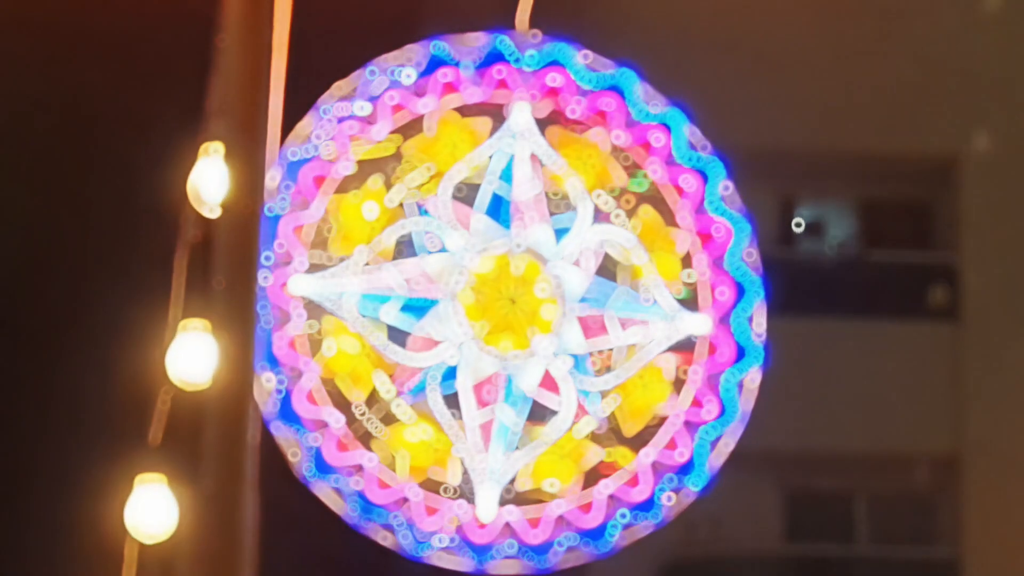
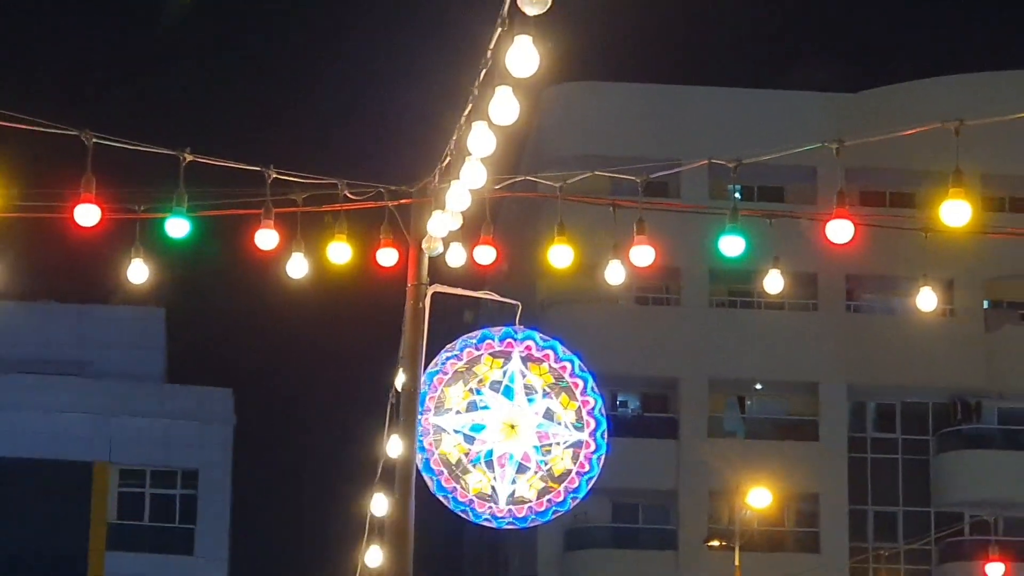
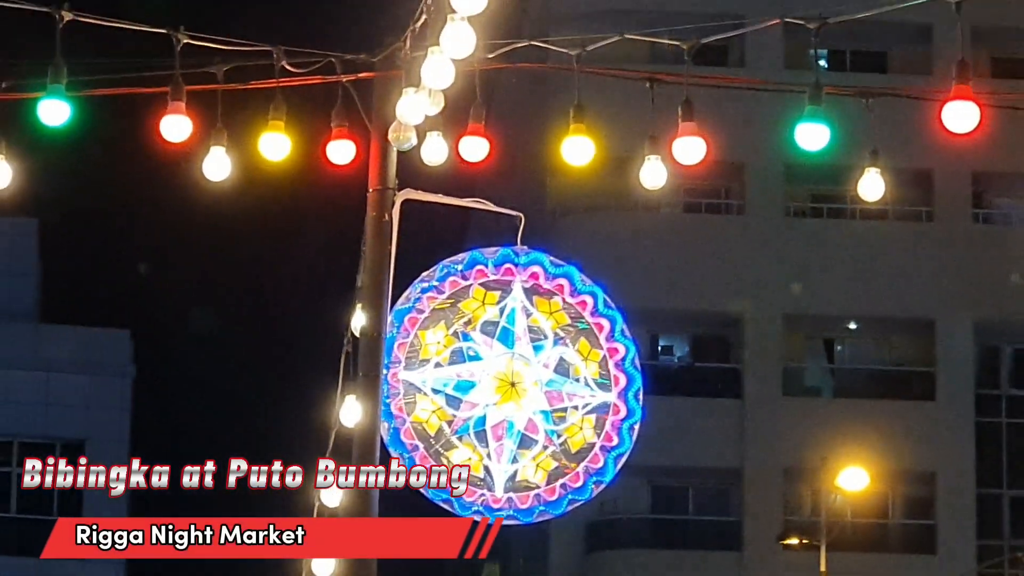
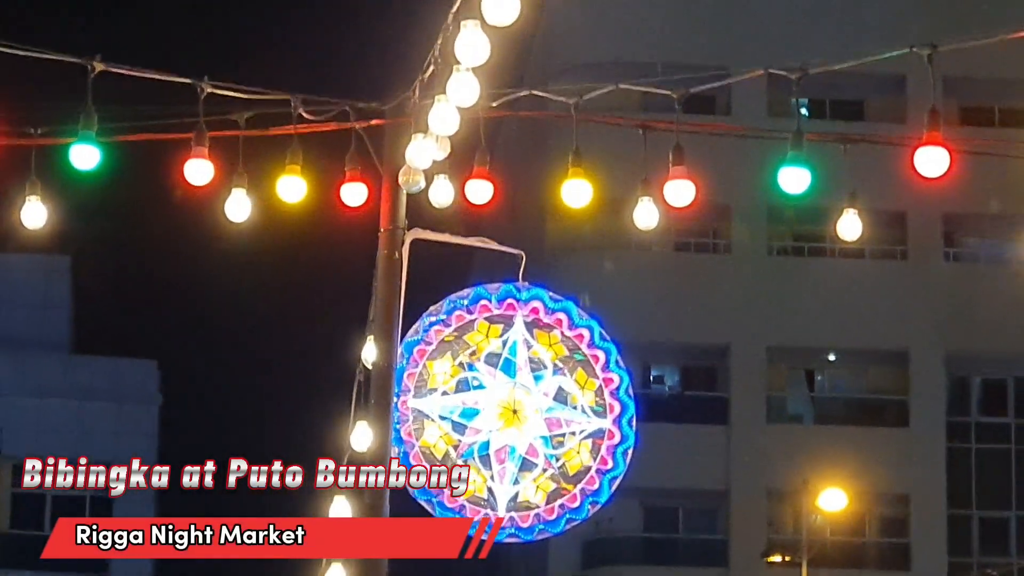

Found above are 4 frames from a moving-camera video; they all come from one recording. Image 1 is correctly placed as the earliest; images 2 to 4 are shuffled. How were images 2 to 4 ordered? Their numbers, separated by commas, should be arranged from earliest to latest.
3, 4, 2
